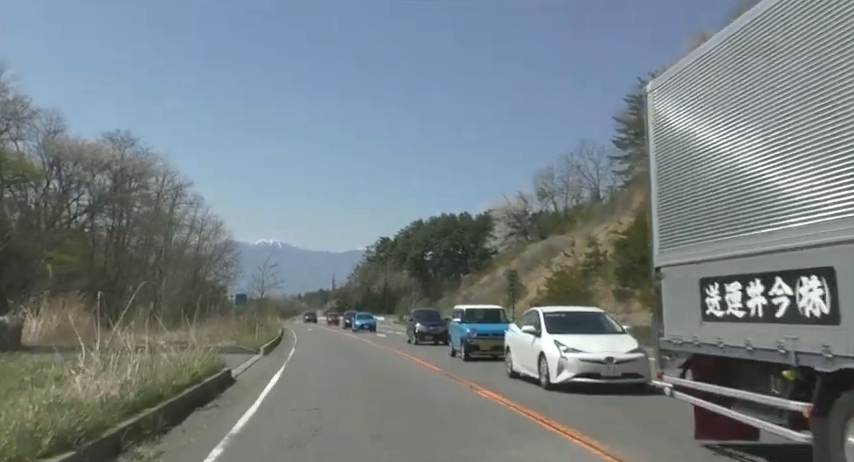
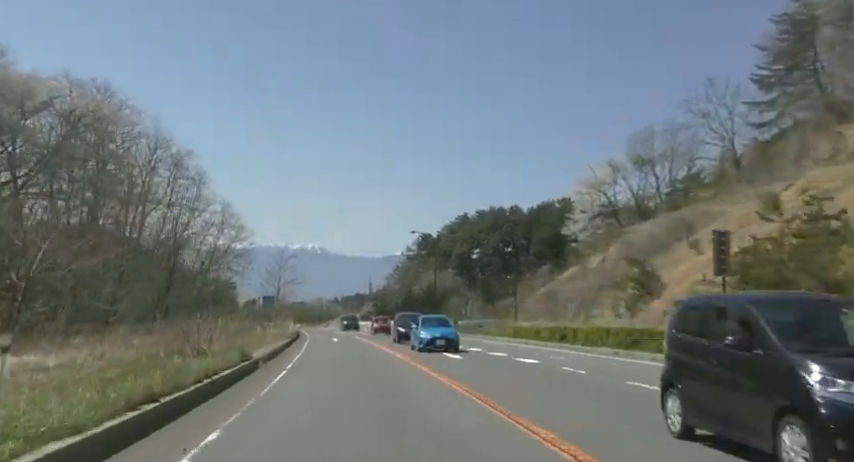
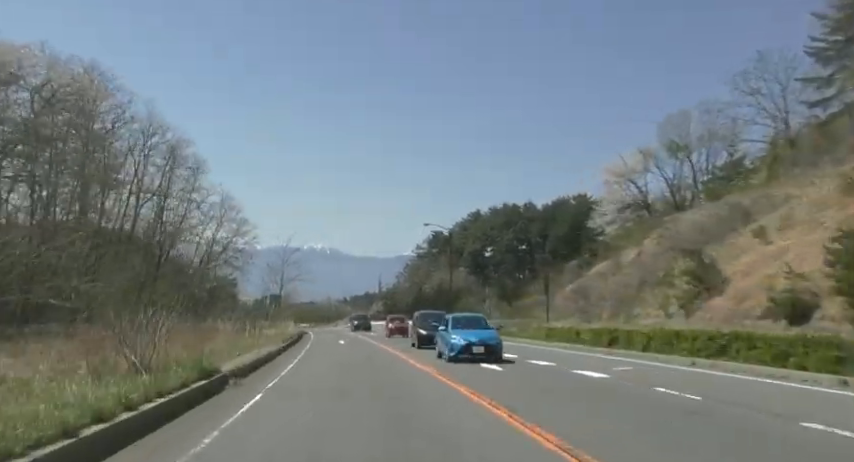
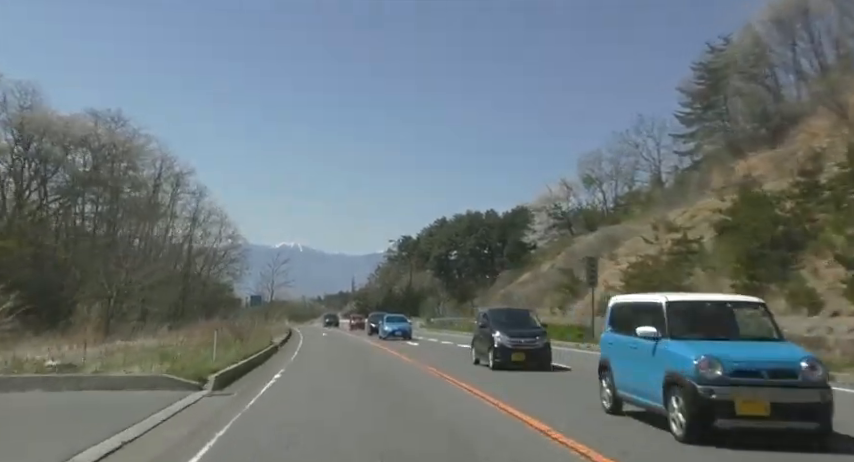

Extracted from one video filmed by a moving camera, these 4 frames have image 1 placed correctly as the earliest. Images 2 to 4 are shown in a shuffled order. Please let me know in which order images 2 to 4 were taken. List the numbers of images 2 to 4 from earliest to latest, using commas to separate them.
4, 2, 3
